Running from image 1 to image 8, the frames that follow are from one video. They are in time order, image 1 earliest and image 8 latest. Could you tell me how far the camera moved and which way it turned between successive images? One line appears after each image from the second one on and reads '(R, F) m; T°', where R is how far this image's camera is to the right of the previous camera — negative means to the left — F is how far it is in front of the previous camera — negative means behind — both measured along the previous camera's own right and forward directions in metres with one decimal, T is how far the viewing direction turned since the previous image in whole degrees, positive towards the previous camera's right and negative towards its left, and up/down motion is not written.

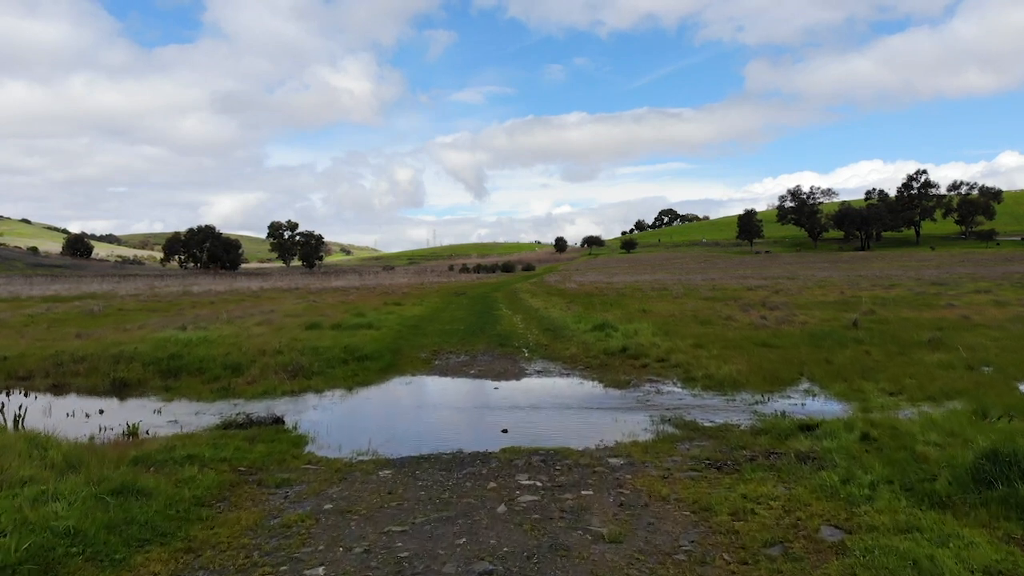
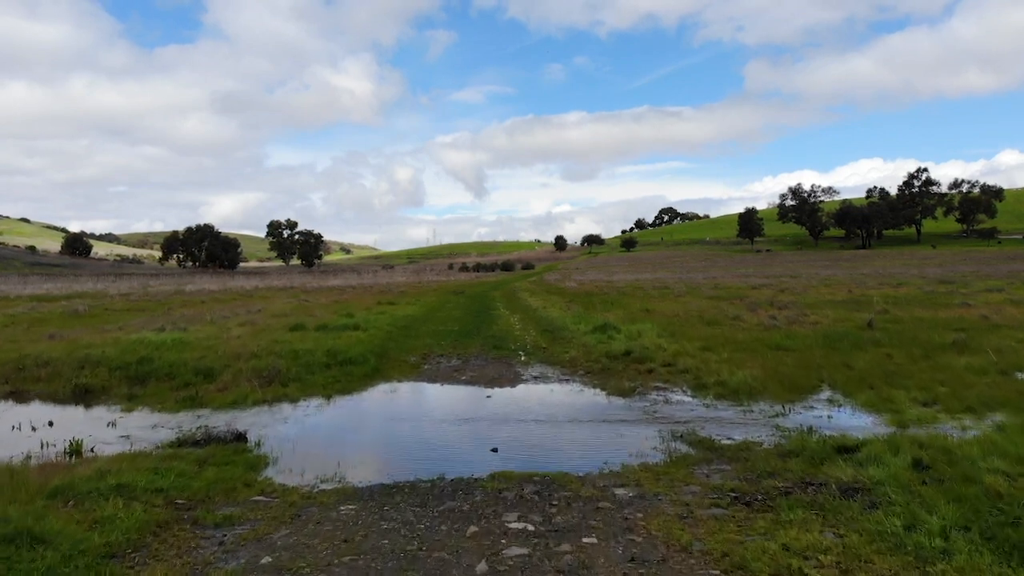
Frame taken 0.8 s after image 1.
(+0.1, +1.5) m; 0°
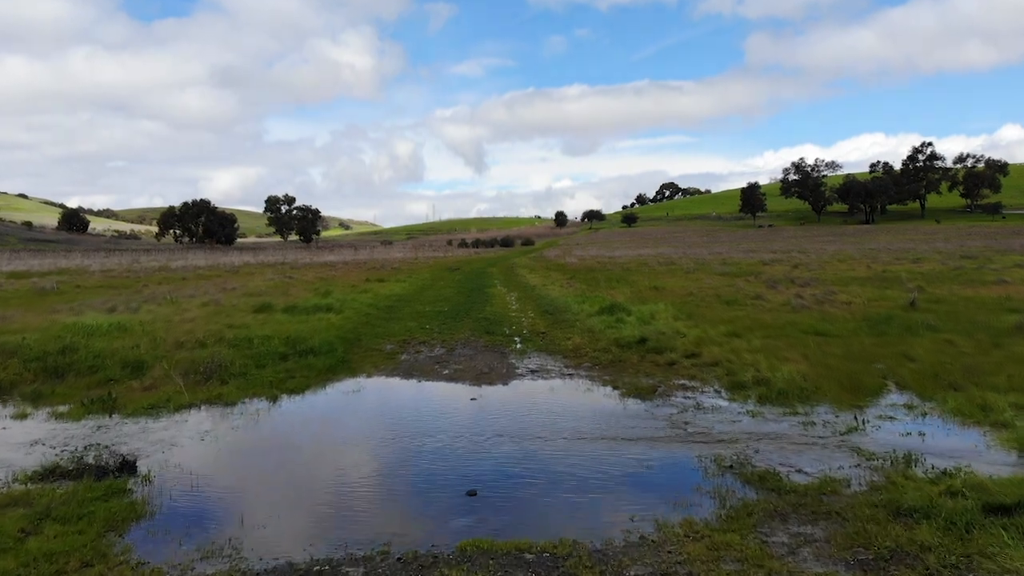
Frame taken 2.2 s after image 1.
(+0.1, +3.1) m; 0°
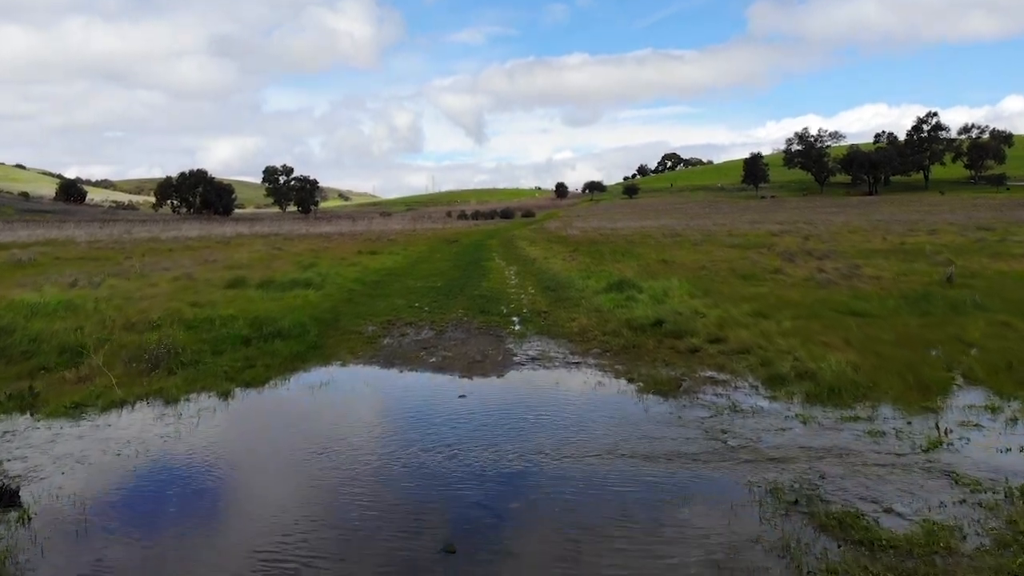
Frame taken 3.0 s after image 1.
(0.0, +2.0) m; 0°
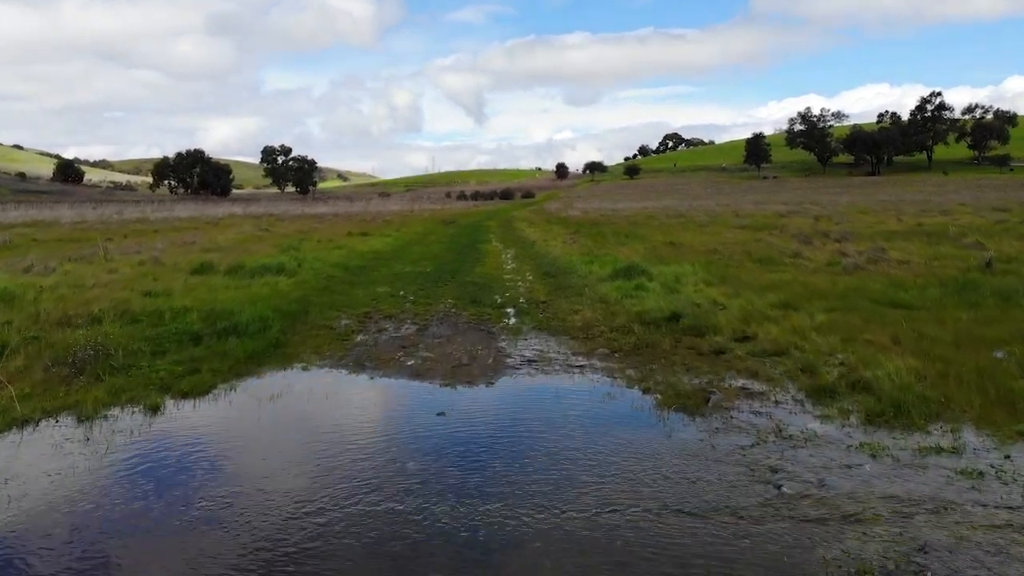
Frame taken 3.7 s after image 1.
(+0.1, +1.9) m; 0°
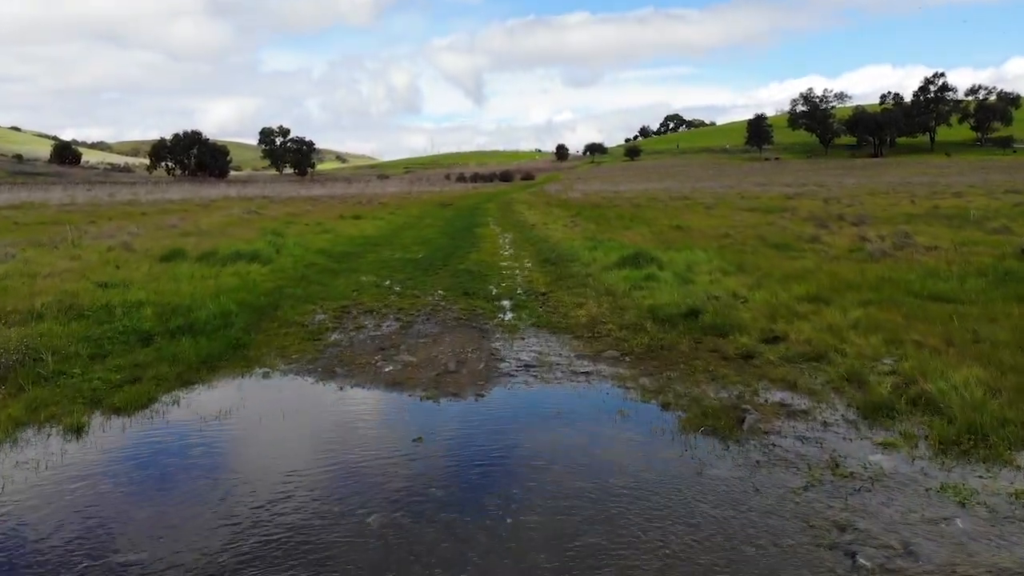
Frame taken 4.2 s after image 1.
(+0.1, +1.5) m; 0°
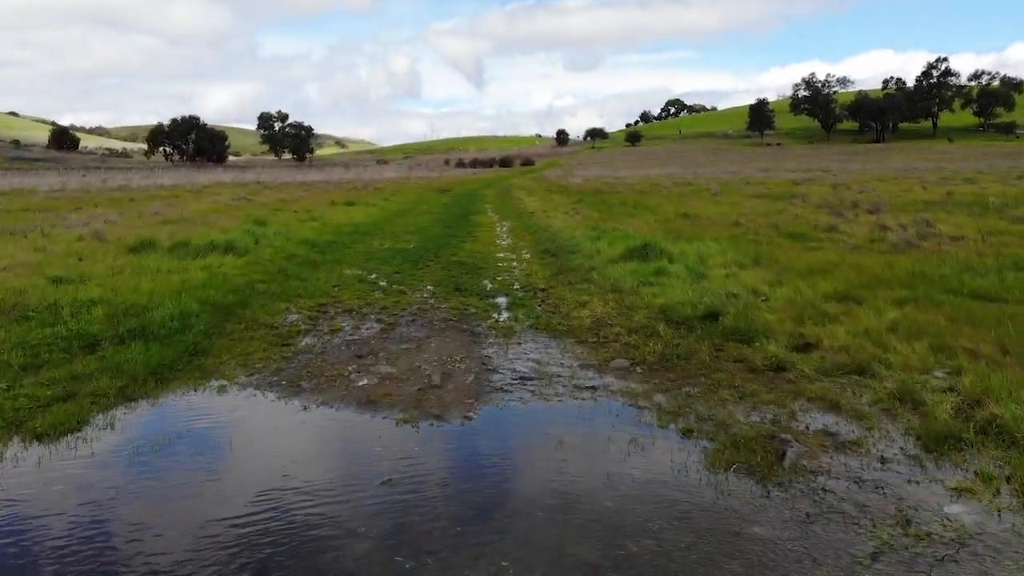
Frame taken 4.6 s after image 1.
(+0.1, +1.2) m; 0°
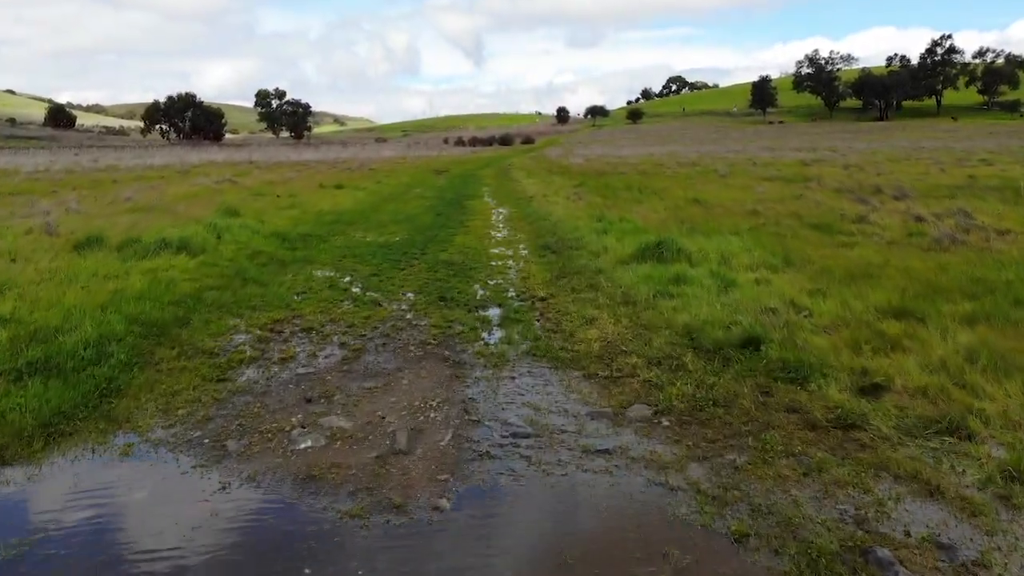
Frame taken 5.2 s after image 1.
(+0.1, +1.8) m; 0°
